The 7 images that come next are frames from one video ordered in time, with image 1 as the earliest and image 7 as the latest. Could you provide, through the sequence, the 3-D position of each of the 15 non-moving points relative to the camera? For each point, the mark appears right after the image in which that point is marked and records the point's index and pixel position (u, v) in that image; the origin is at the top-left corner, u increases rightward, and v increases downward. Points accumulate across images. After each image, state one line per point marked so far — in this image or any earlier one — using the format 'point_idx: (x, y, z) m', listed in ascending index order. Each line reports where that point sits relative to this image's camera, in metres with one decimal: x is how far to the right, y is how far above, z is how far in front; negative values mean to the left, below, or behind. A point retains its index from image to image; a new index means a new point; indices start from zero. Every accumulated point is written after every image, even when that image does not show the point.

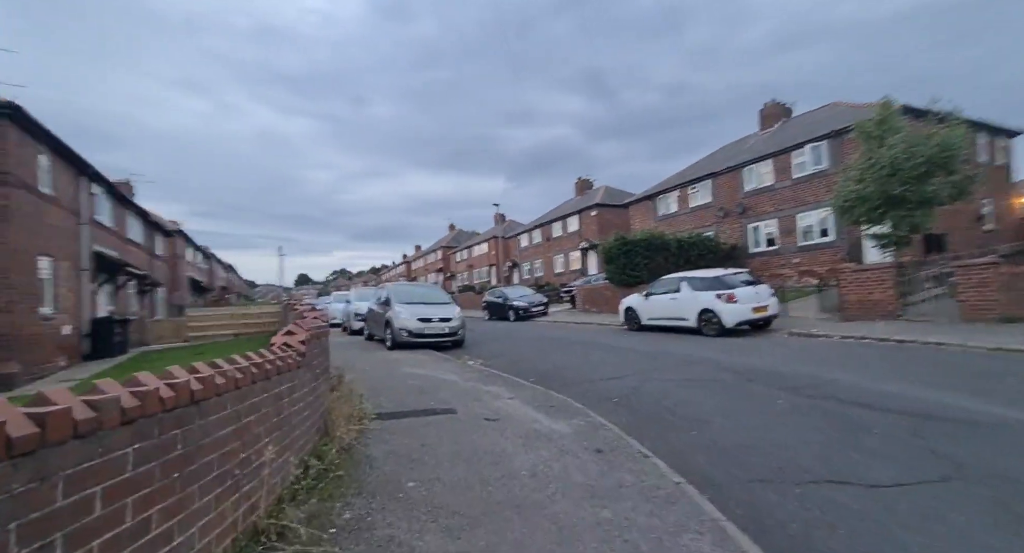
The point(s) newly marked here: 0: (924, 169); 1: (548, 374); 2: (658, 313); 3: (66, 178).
0: (+11.6, +3.0, +12.3) m
1: (+0.8, -2.1, +9.4) m
2: (+5.0, -1.3, +15.0) m
3: (-15.8, +3.5, +15.6) m
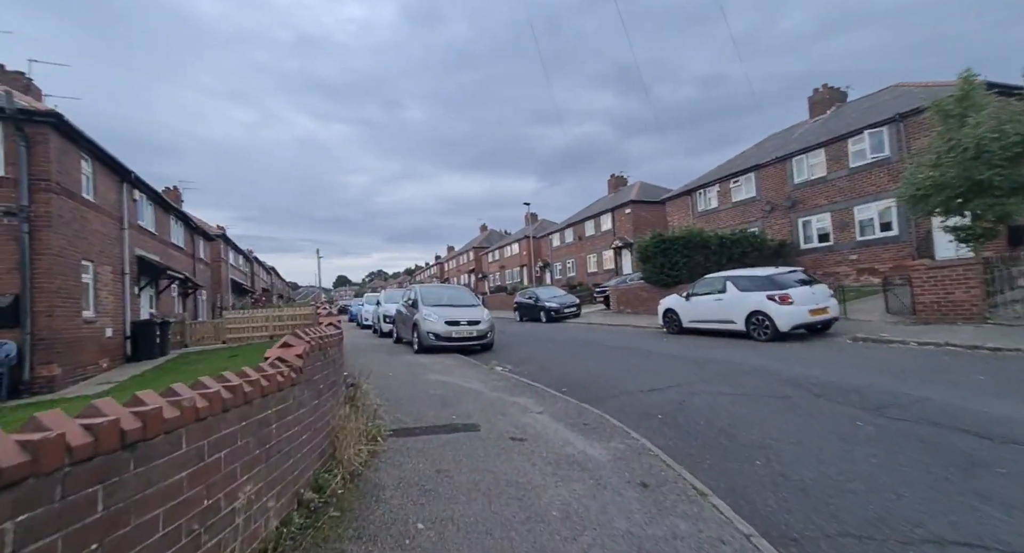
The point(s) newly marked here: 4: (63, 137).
0: (+12.4, +3.1, +10.7) m
1: (+1.4, -2.1, +8.6) m
2: (+6.0, -1.2, +13.9) m
3: (-14.8, +3.4, +16.0) m
4: (-13.3, +4.1, +12.9) m
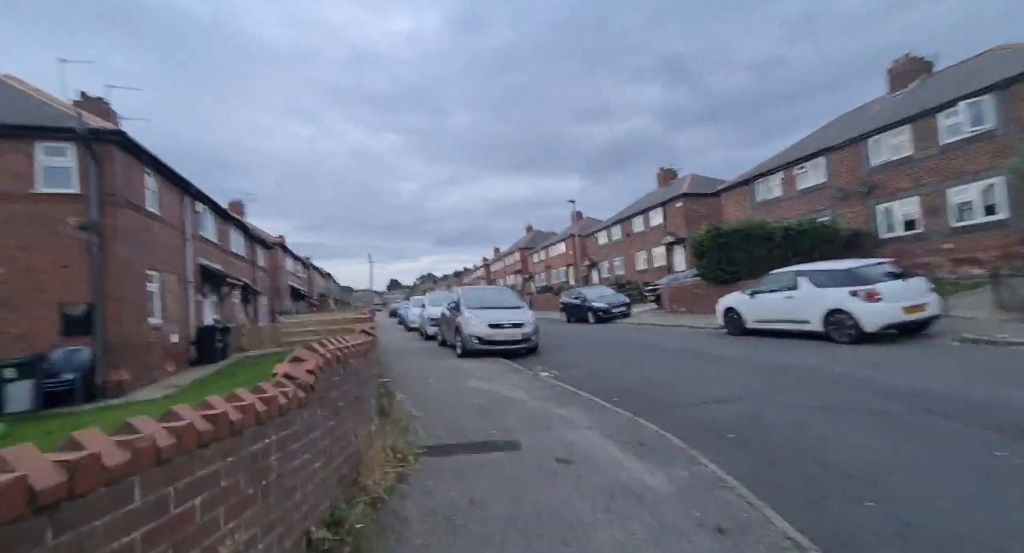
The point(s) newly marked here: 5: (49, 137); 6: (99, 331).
0: (+13.3, +3.4, +8.7) m
1: (+2.2, -2.1, +7.8) m
2: (+7.4, -1.1, +12.6) m
3: (-13.2, +3.1, +16.9) m
4: (-12.0, +3.9, +13.7) m
5: (-13.2, +4.1, +12.5) m
6: (-11.8, -1.6, +12.5) m
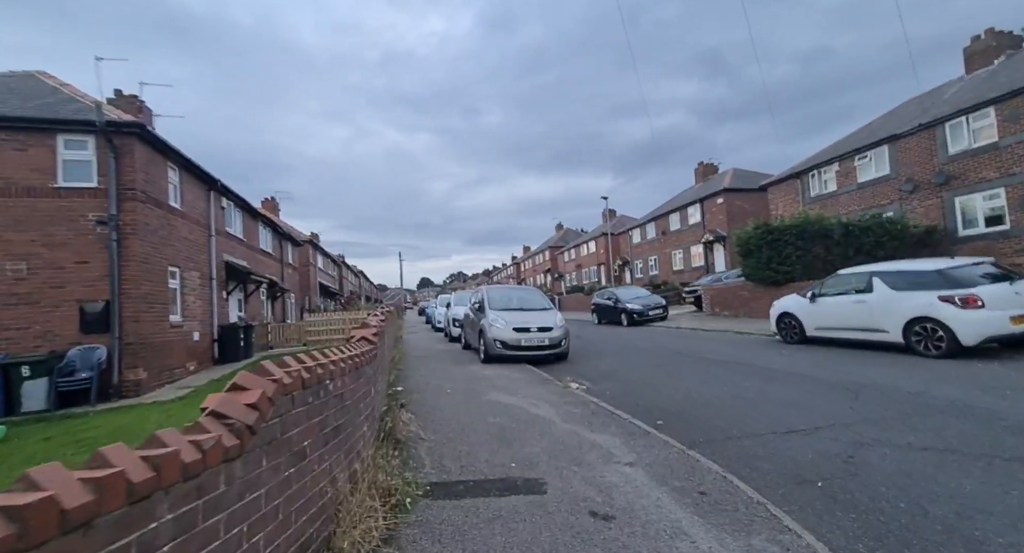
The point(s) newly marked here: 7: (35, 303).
0: (+13.7, +3.3, +6.8) m
1: (+2.6, -2.1, +6.6) m
2: (+8.1, -1.1, +11.0) m
3: (-12.1, +3.2, +16.7) m
4: (-11.2, +4.0, +13.4) m
5: (-12.5, +4.2, +12.3) m
6: (-11.1, -1.5, +12.2) m
7: (-12.9, -0.7, +11.8) m
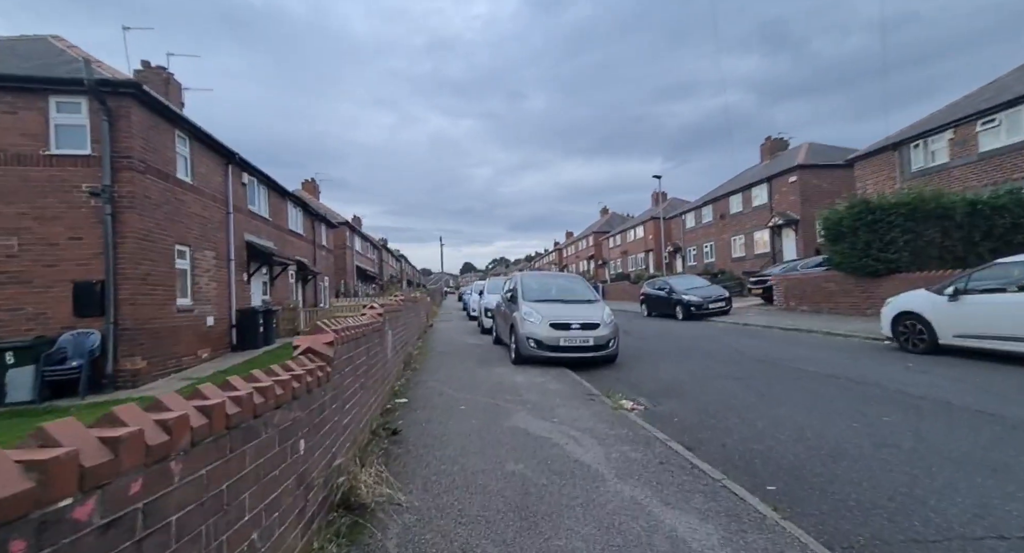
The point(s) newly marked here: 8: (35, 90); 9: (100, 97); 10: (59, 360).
0: (+14.1, +3.3, +3.2) m
1: (+2.9, -1.9, +4.2) m
2: (+8.8, -1.0, +8.1) m
3: (-10.7, +3.9, +15.5) m
4: (-10.1, +4.5, +12.1) m
5: (-11.5, +4.7, +11.1) m
6: (-10.2, -0.9, +11.1) m
7: (-12.0, -0.1, +10.8) m
8: (-12.0, +4.7, +11.0) m
9: (-10.4, +4.5, +11.0) m
10: (-10.7, -2.0, +10.3) m
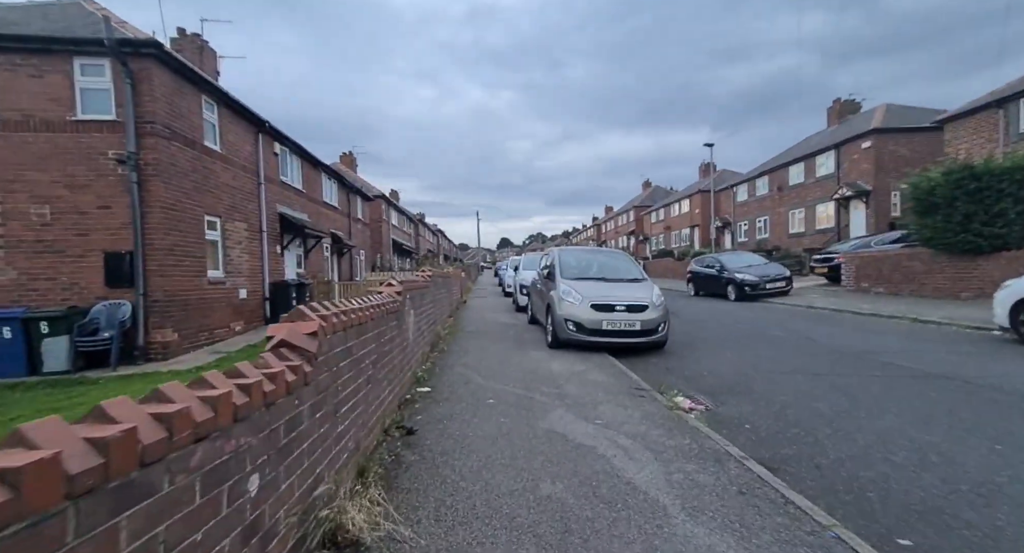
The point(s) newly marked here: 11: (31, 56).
0: (+14.3, +3.2, +0.8) m
1: (+3.2, -1.8, +3.1) m
2: (+9.4, -0.7, +6.3) m
3: (-9.4, +4.9, +15.1) m
4: (-9.0, +5.3, +11.6) m
5: (-10.5, +5.5, +10.7) m
6: (-9.3, -0.2, +10.9) m
7: (-11.1, +0.6, +10.7) m
8: (-11.1, +5.4, +10.6) m
9: (-9.4, +5.2, +10.5) m
10: (-9.9, -1.3, +10.2) m
11: (-11.6, +5.3, +10.5) m
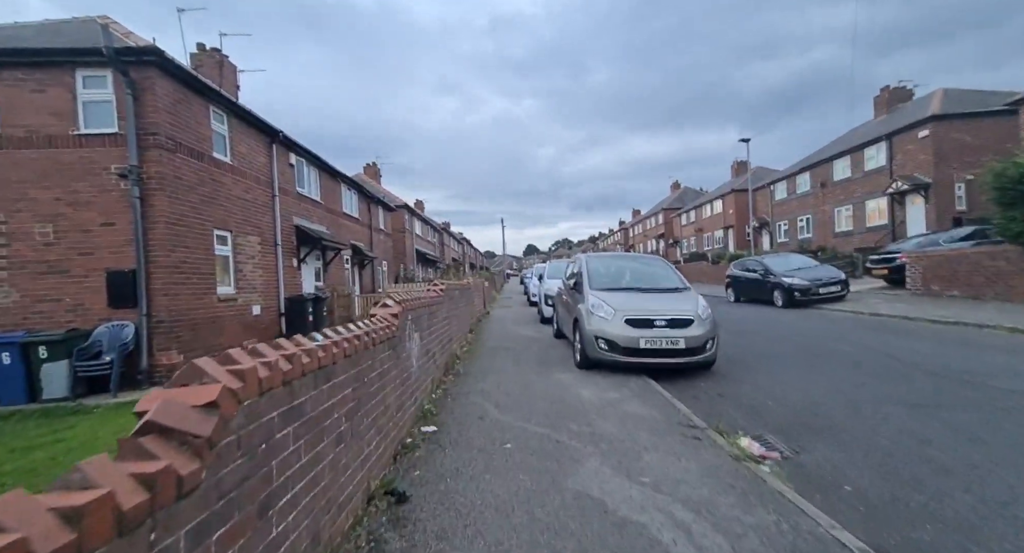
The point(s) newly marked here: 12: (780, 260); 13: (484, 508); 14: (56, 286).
0: (+14.1, +3.4, -1.1) m
1: (+3.2, -1.8, +1.8) m
2: (+9.6, -0.7, +4.7) m
3: (-8.7, +4.3, +14.7) m
4: (-8.6, +4.9, +11.2) m
5: (-10.1, +5.0, +10.4) m
6: (-8.8, -0.7, +10.4) m
7: (-10.6, +0.1, +10.3) m
8: (-10.6, +4.9, +10.3) m
9: (-9.0, +4.8, +10.1) m
10: (-9.3, -1.7, +9.7) m
11: (-11.2, +4.8, +10.2) m
12: (+11.2, +0.7, +18.2) m
13: (-0.2, -1.8, +3.6) m
14: (-10.8, -0.2, +10.3) m
